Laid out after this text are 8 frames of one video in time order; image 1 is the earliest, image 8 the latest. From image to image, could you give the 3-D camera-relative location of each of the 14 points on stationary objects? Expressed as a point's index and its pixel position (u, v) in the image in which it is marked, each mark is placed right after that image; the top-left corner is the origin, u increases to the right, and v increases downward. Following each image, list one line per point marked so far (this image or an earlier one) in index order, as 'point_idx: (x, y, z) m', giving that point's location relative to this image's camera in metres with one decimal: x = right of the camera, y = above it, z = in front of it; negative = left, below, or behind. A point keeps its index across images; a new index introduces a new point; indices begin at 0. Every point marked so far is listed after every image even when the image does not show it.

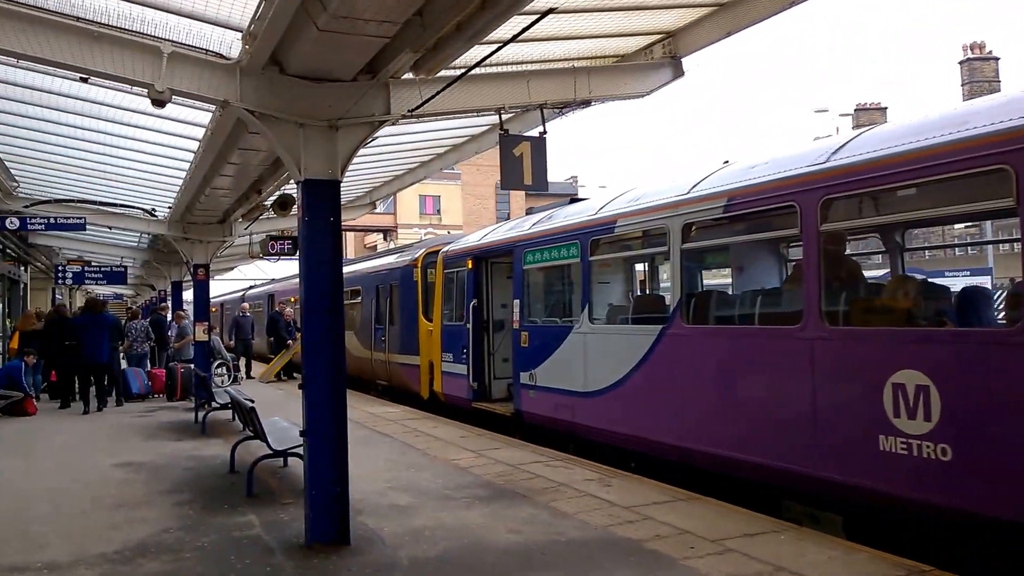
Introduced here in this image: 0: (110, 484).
0: (-2.4, -1.2, +8.2) m
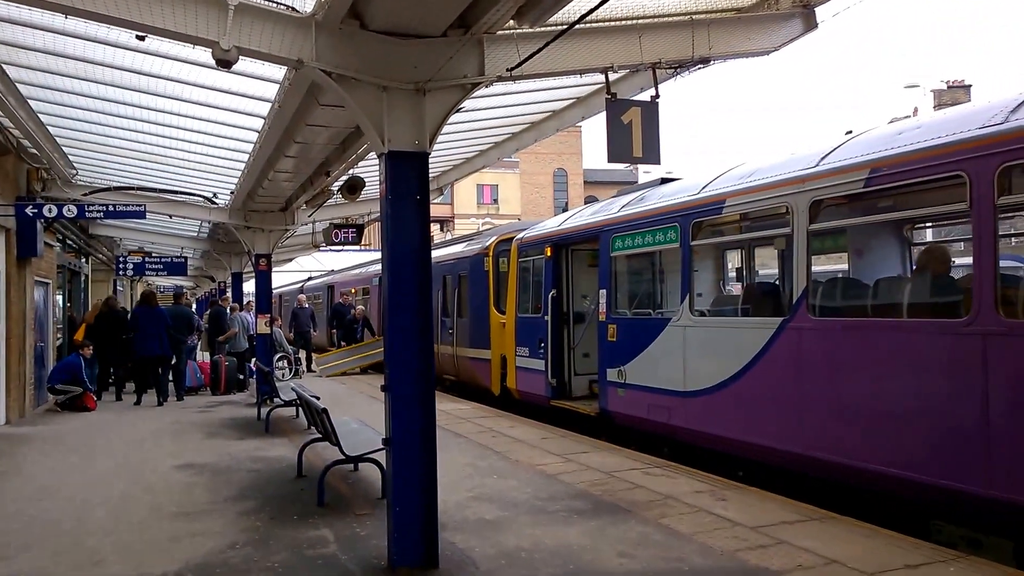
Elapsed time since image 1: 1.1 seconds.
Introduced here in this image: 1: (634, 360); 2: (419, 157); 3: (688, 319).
0: (-1.9, -1.1, +7.5) m
1: (+0.8, -0.5, +9.2) m
2: (-0.4, +0.5, +5.5) m
3: (+1.1, -0.2, +8.3) m
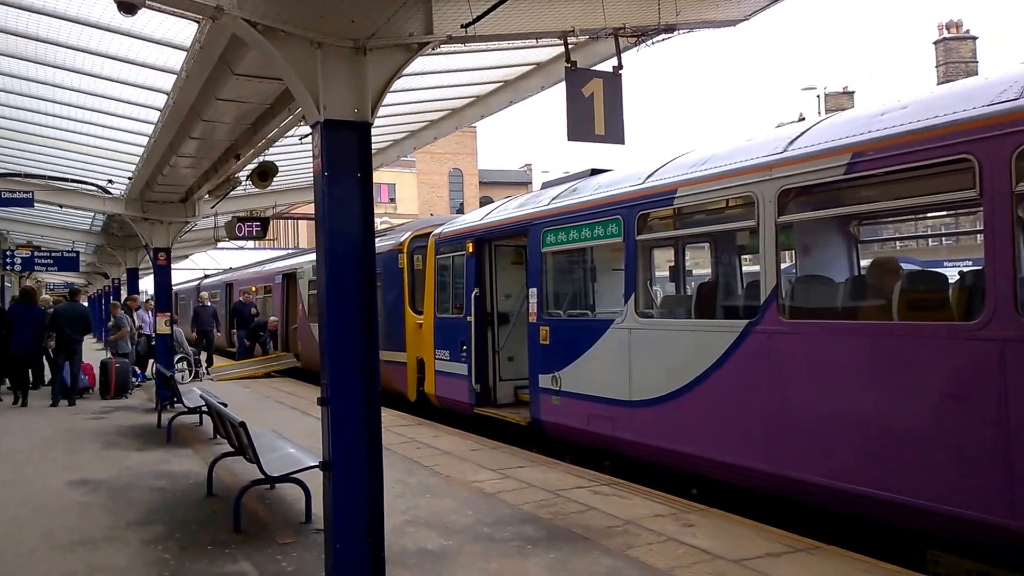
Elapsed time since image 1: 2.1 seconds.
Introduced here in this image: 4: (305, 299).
0: (-2.2, -1.1, +6.7) m
1: (+0.4, -0.5, +8.6) m
2: (-0.5, +0.5, +4.8) m
3: (+0.7, -0.2, +7.6) m
4: (-2.7, -0.1, +17.6) m
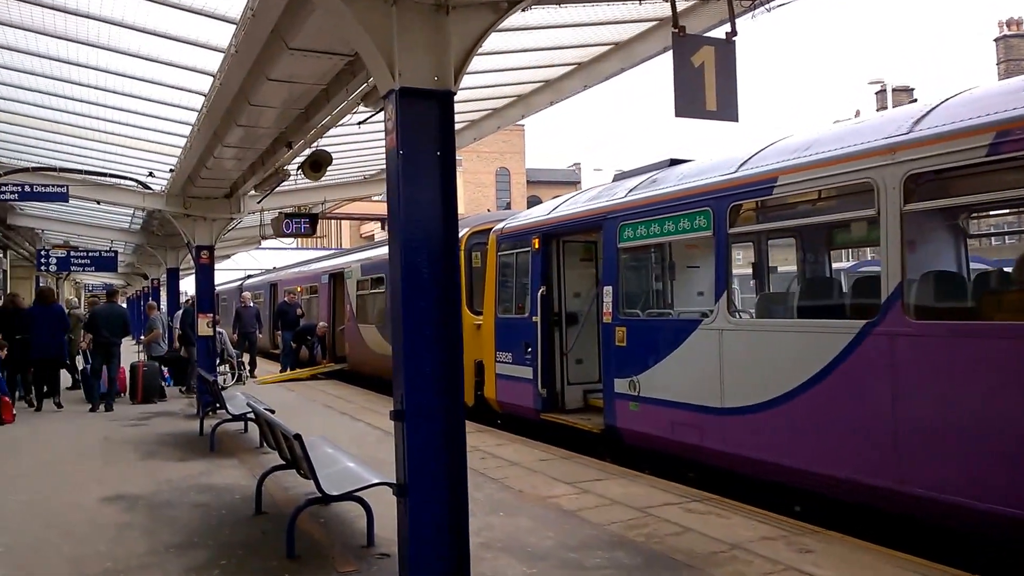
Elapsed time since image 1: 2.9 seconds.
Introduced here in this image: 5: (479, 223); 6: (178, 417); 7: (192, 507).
0: (-1.8, -1.1, +6.0) m
1: (+0.8, -0.5, +7.8) m
2: (-0.2, +0.6, +4.1) m
3: (+1.1, -0.2, +6.9) m
4: (-2.0, -0.1, +16.9) m
5: (-0.3, +0.6, +12.2) m
6: (-2.9, -1.1, +12.0) m
7: (-1.6, -1.1, +6.7) m
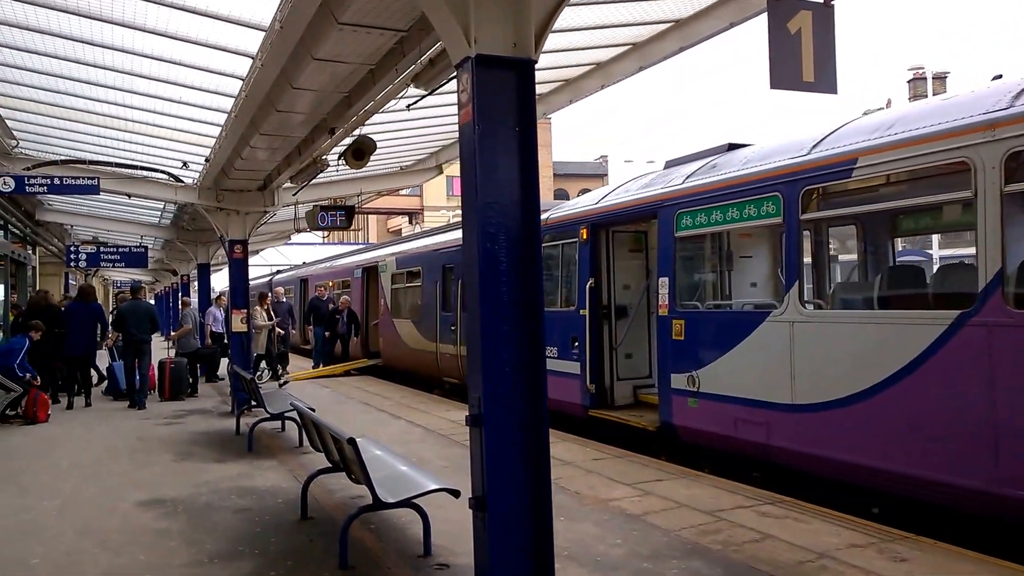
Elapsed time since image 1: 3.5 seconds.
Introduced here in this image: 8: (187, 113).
0: (-1.6, -1.0, +5.7) m
1: (+1.1, -0.4, +7.4) m
2: (0.0, +0.6, +3.7) m
3: (+1.4, -0.1, +6.5) m
4: (-1.5, -0.1, +16.6) m
5: (+0.1, +0.6, +11.8) m
6: (-2.6, -1.1, +11.7) m
7: (-1.3, -1.0, +6.3) m
8: (-2.3, +1.2, +9.6) m
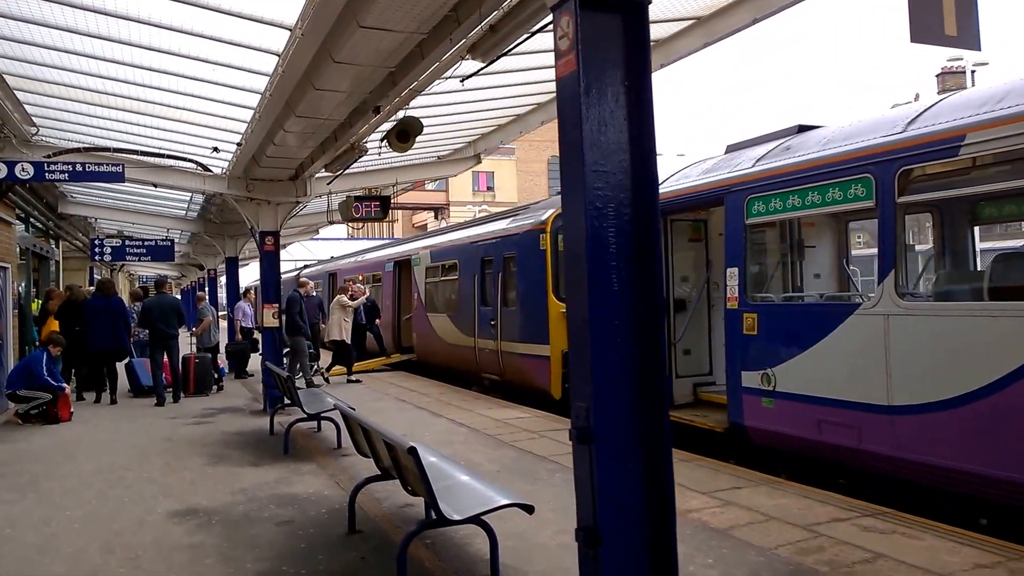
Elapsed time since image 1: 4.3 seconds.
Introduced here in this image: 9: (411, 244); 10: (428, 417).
0: (-1.3, -1.0, +5.1) m
1: (+1.4, -0.4, +6.9) m
2: (+0.2, +0.6, +3.1) m
3: (+1.6, -0.1, +5.9) m
4: (-1.1, 0.0, +16.0) m
5: (+0.4, +0.7, +11.2) m
6: (-2.2, -1.0, +11.2) m
7: (-1.0, -1.0, +5.8) m
8: (-1.9, +1.3, +9.0) m
9: (-1.3, +0.6, +17.2) m
10: (-0.6, -1.0, +10.4) m
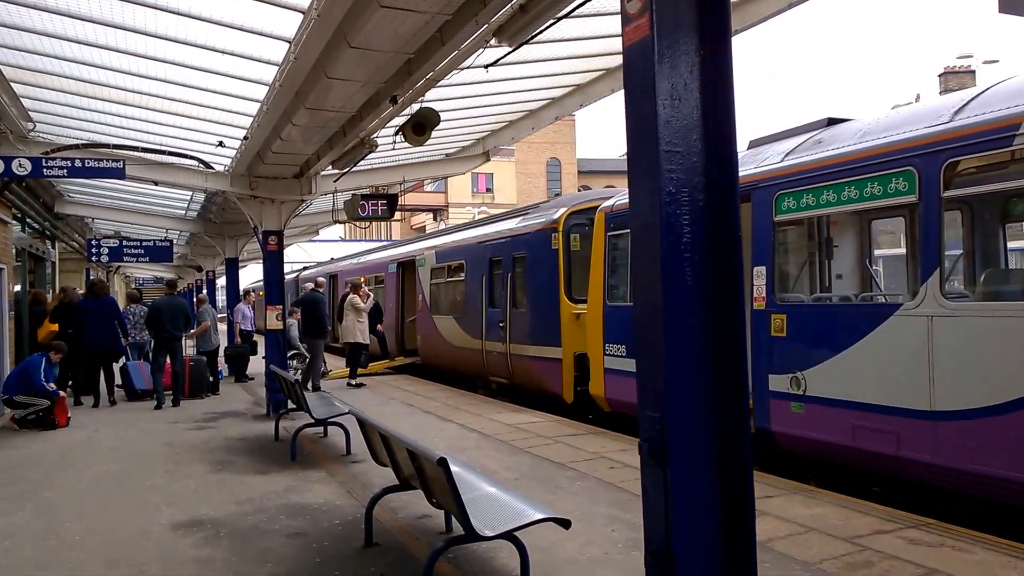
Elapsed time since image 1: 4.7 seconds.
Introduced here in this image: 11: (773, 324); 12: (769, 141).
0: (-1.2, -1.0, +4.8) m
1: (+1.5, -0.4, +6.6) m
2: (+0.4, +0.6, +2.8) m
3: (+1.7, -0.1, +5.6) m
4: (-1.0, 0.0, +15.8) m
5: (+0.5, +0.7, +10.9) m
6: (-2.1, -1.0, +10.9) m
7: (-0.9, -1.0, +5.5) m
8: (-1.9, +1.3, +8.8) m
9: (-1.2, +0.5, +16.9) m
10: (-0.5, -1.0, +10.1) m
11: (+1.3, -0.2, +7.1) m
12: (+1.5, +0.8, +7.8) m
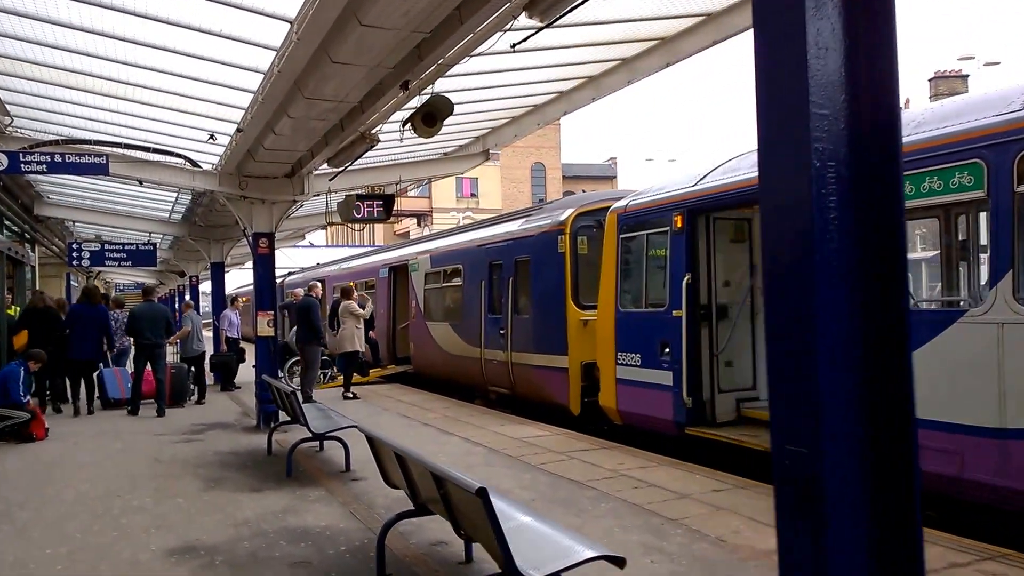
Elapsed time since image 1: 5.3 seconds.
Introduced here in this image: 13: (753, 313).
0: (-1.1, -1.0, +4.3) m
1: (+1.5, -0.4, +6.1) m
2: (+0.5, +0.6, +2.3) m
3: (+1.8, -0.1, +5.1) m
4: (-1.0, -0.1, +15.2) m
5: (+0.6, +0.7, +10.4) m
6: (-2.1, -1.1, +10.3) m
7: (-0.8, -1.0, +4.9) m
8: (-1.8, +1.2, +8.2) m
9: (-1.3, +0.5, +16.3) m
10: (-0.5, -1.0, +9.5) m
11: (+1.4, -0.2, +6.6) m
12: (+1.5, +0.8, +7.3) m
13: (+1.4, -0.1, +8.2) m
